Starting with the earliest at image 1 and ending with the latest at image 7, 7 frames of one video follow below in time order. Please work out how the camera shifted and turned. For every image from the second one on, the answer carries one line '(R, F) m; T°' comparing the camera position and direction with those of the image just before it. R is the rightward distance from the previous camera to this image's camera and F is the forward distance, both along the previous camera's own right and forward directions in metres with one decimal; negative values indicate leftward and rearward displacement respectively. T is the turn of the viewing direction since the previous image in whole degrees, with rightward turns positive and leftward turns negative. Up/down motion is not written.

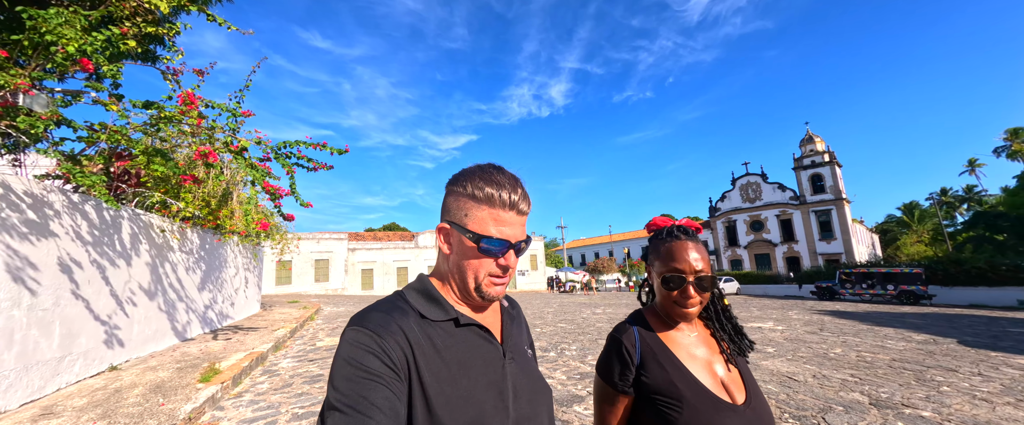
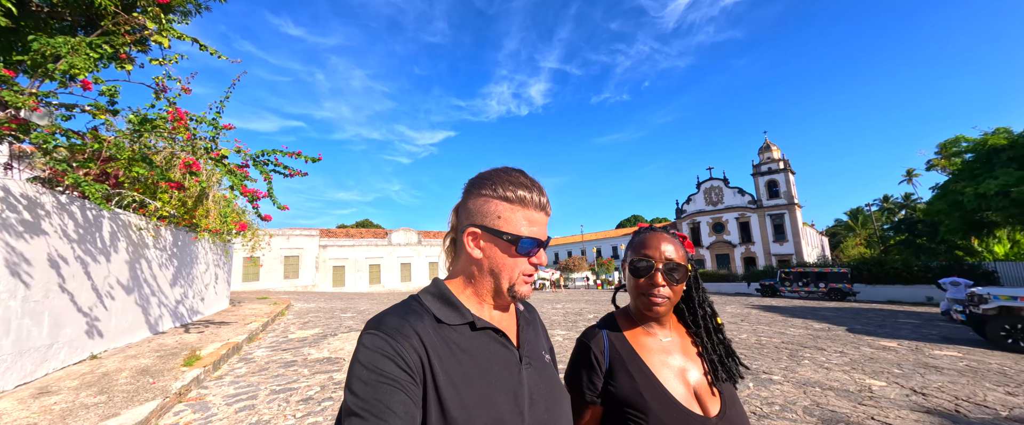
(+0.3, -0.8) m; +4°
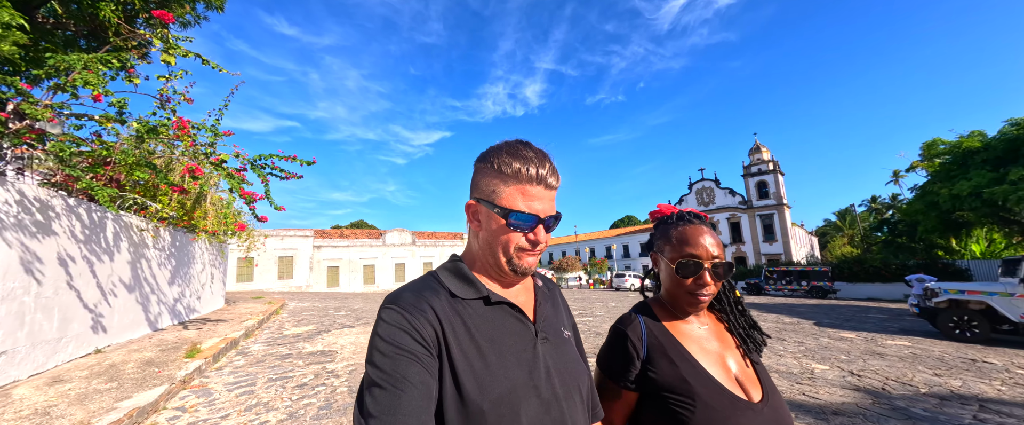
(+0.2, -0.4) m; +1°
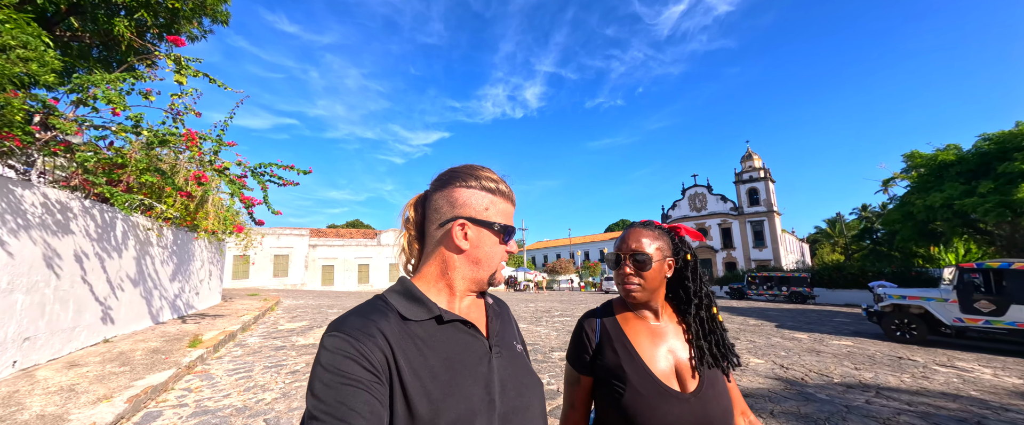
(+0.3, -0.6) m; 0°
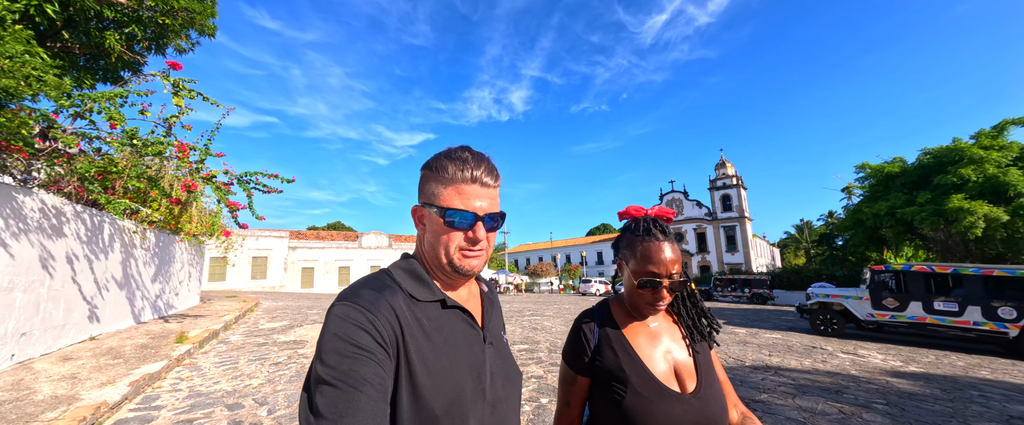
(+0.3, -0.7) m; +2°
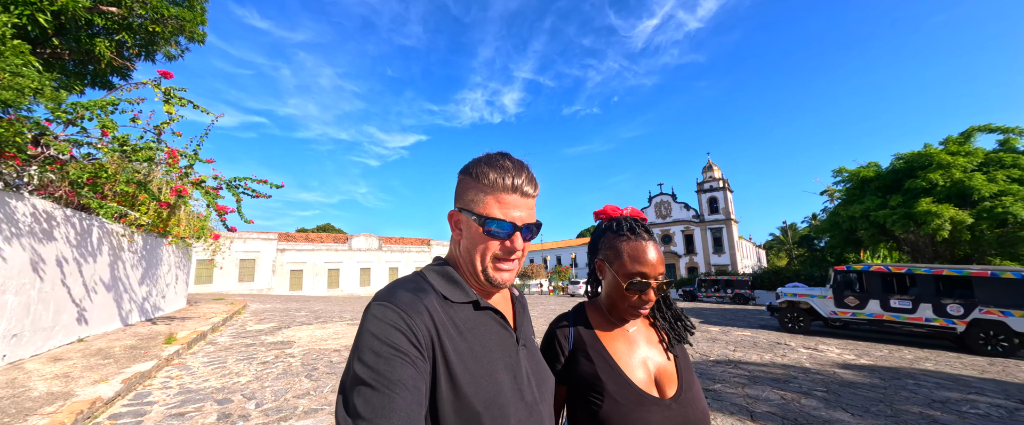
(+0.2, -0.3) m; +1°
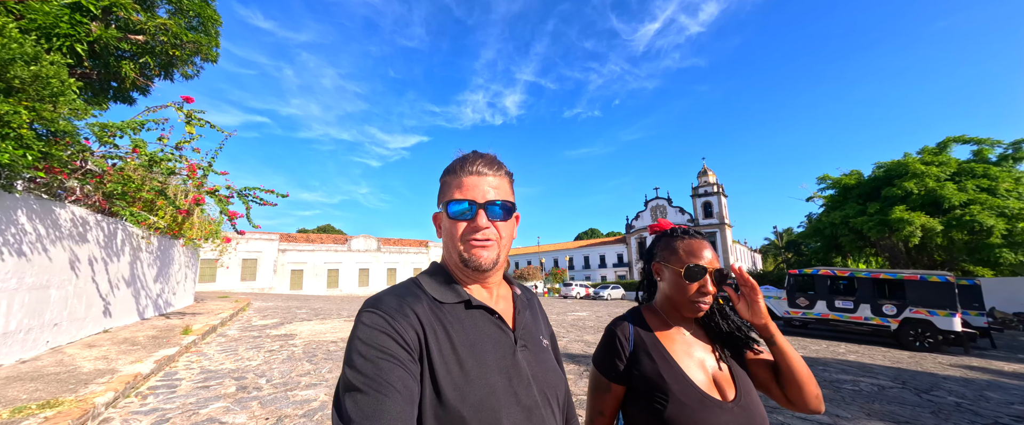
(+0.4, -0.8) m; 0°
